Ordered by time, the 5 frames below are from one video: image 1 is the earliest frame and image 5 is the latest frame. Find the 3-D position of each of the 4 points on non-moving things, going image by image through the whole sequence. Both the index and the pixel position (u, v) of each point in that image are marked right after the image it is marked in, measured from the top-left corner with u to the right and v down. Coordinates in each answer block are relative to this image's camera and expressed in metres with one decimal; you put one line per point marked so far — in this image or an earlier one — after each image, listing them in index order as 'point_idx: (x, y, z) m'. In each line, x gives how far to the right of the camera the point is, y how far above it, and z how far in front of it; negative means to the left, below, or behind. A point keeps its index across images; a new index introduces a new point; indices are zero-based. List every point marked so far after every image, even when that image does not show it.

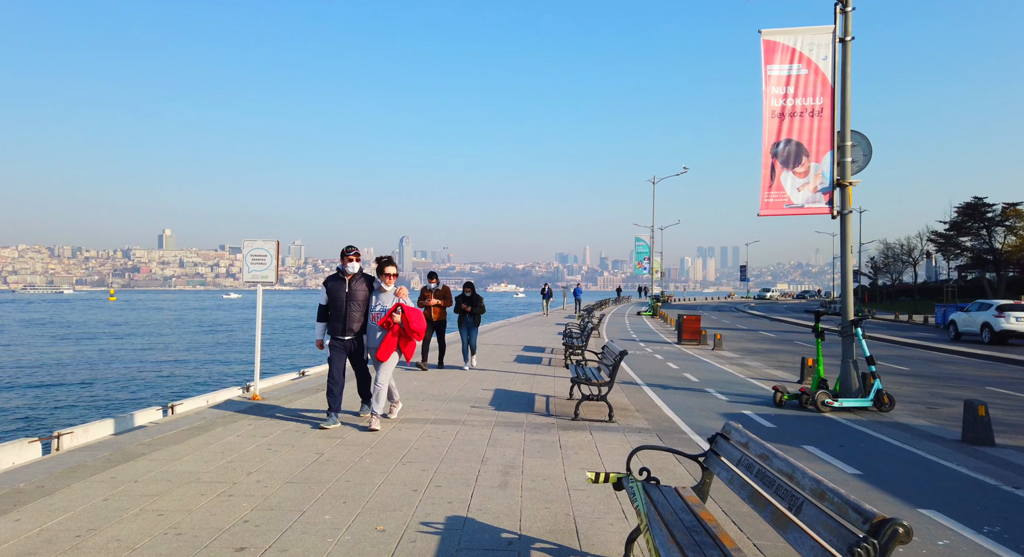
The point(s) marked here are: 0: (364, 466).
0: (-1.4, -1.8, +6.4) m
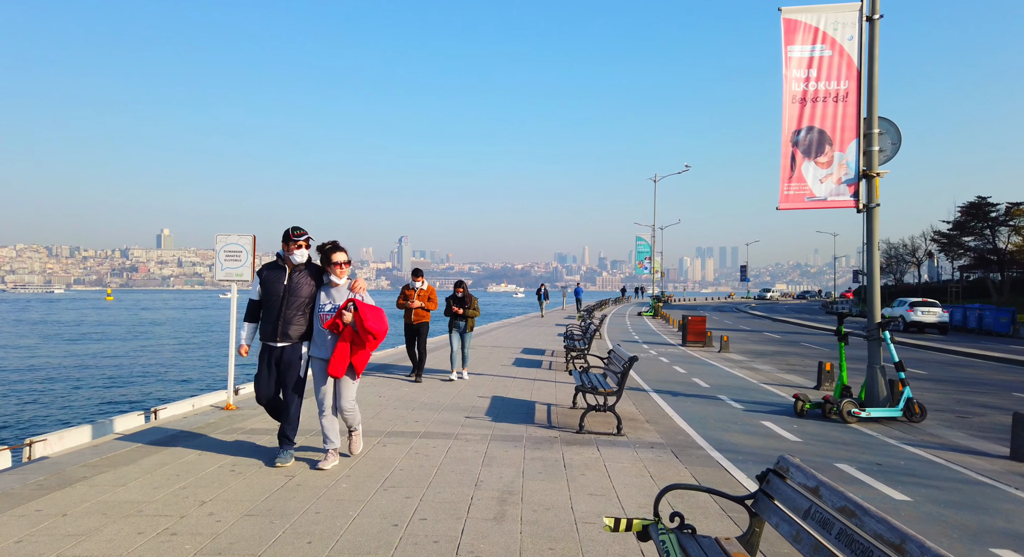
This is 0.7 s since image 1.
0: (-1.4, -1.8, +5.6) m
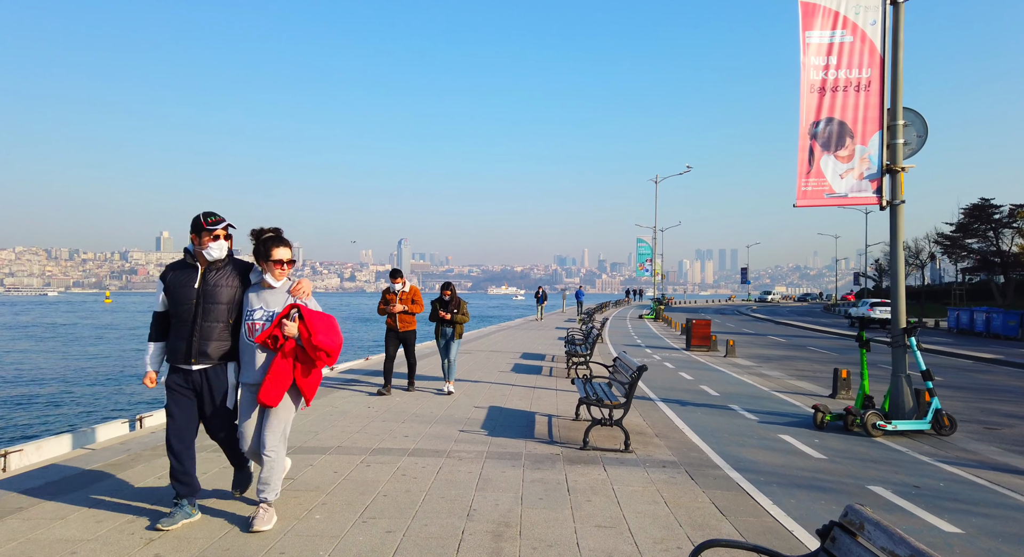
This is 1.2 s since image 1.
0: (-1.5, -1.8, +4.9) m
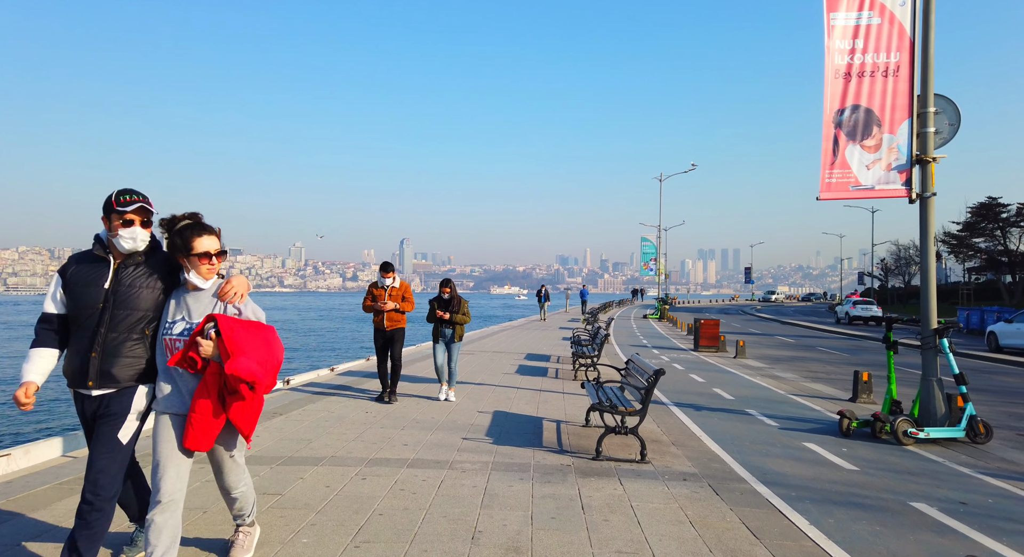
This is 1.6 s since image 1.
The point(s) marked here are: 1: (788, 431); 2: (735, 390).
0: (-1.4, -1.8, +4.3) m
1: (+3.7, -2.1, +9.1) m
2: (+4.3, -2.2, +13.1) m
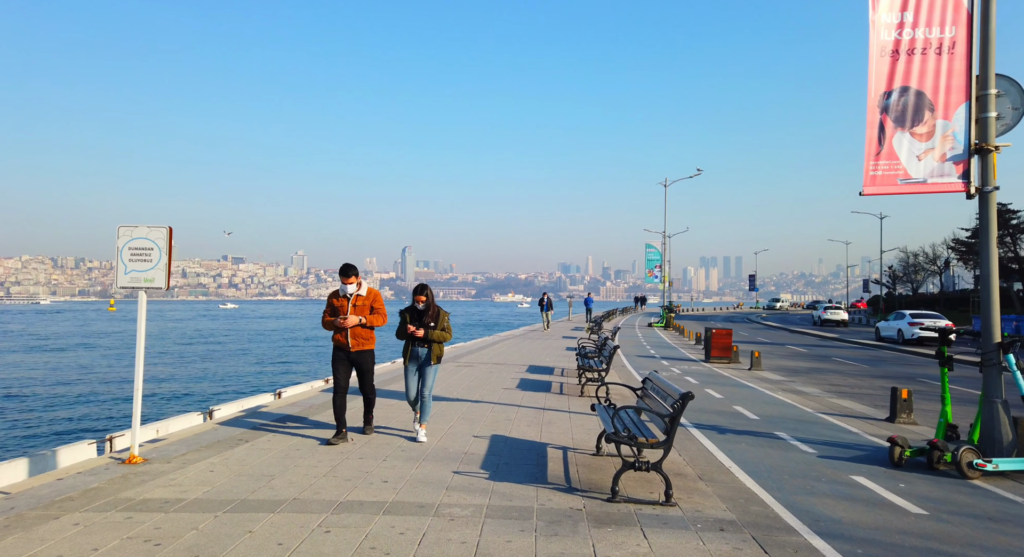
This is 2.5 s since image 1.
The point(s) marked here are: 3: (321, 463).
0: (-1.4, -1.8, +3.2) m
1: (+3.7, -2.1, +7.9) m
2: (+4.4, -2.3, +12.0) m
3: (-2.0, -1.9, +6.9) m
